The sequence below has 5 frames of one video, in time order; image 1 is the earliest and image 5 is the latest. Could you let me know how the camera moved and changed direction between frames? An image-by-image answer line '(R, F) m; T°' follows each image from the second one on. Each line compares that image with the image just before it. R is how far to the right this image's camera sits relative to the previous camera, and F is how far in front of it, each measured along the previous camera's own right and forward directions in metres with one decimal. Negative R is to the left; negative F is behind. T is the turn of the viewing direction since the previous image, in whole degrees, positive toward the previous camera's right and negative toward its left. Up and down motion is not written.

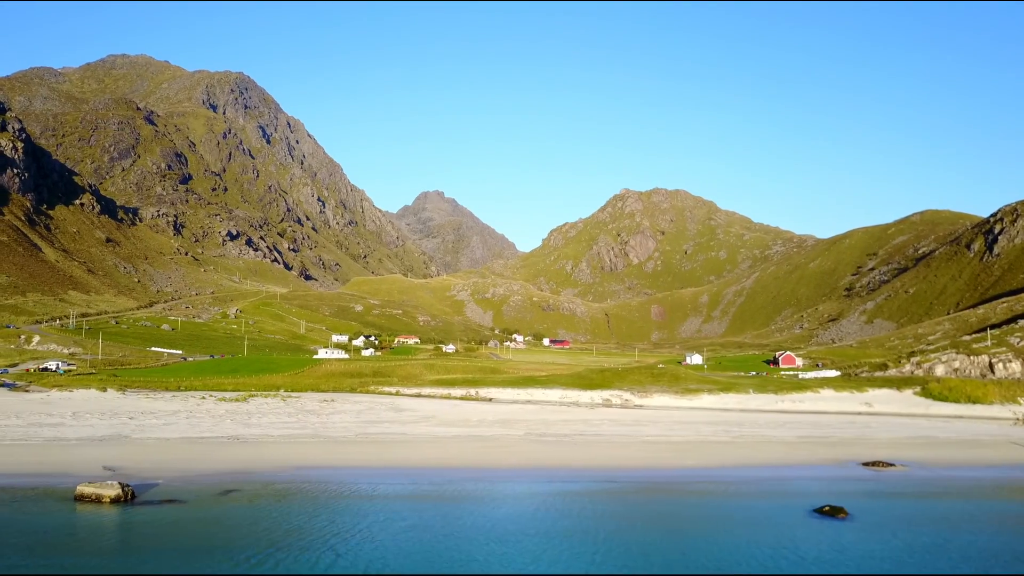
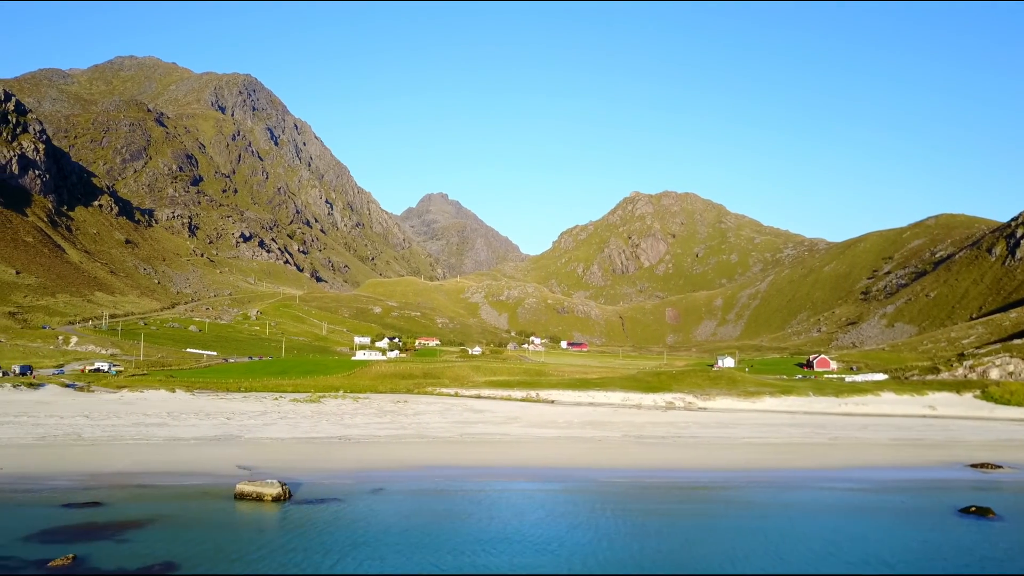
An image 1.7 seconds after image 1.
(-7.2, -0.6) m; 0°
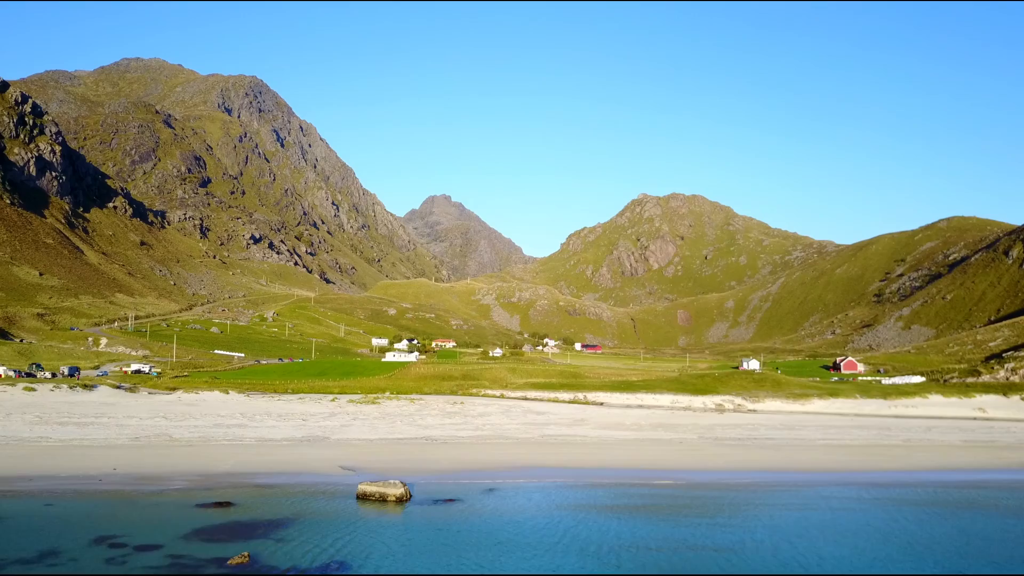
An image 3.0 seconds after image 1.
(-5.7, -0.4) m; 0°
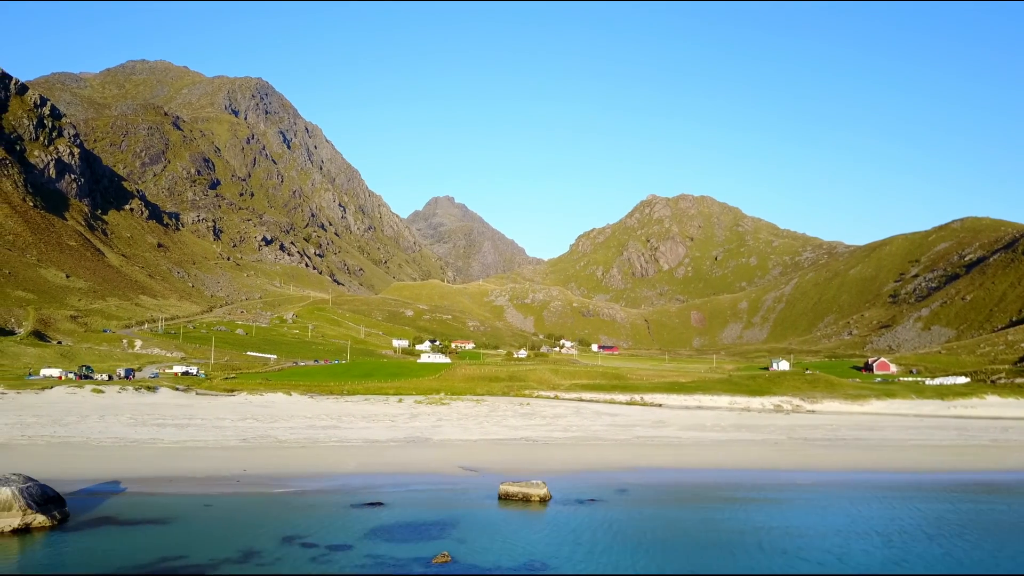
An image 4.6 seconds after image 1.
(-6.8, -0.4) m; 0°
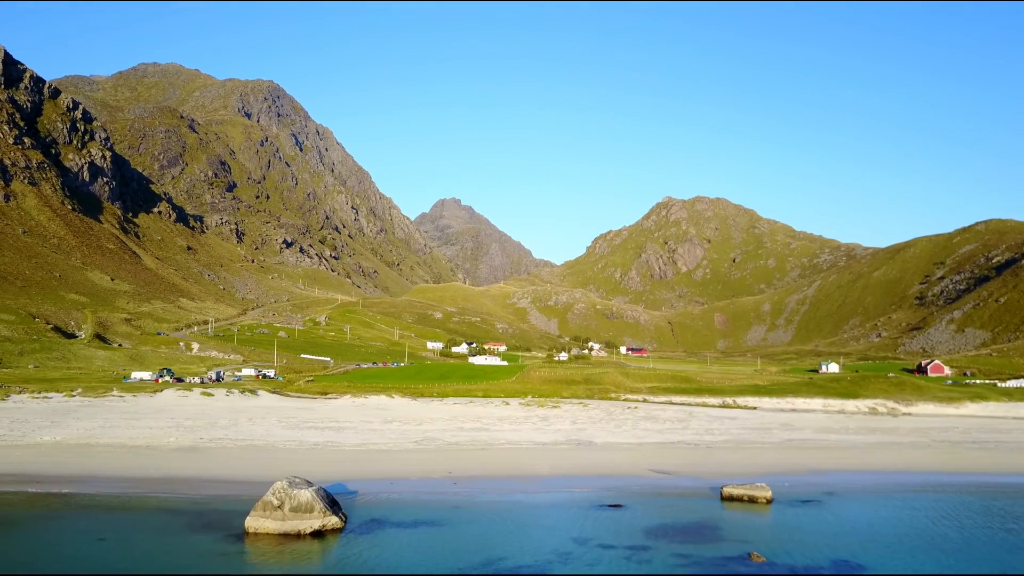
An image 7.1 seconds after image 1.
(-10.9, -0.6) m; 0°
